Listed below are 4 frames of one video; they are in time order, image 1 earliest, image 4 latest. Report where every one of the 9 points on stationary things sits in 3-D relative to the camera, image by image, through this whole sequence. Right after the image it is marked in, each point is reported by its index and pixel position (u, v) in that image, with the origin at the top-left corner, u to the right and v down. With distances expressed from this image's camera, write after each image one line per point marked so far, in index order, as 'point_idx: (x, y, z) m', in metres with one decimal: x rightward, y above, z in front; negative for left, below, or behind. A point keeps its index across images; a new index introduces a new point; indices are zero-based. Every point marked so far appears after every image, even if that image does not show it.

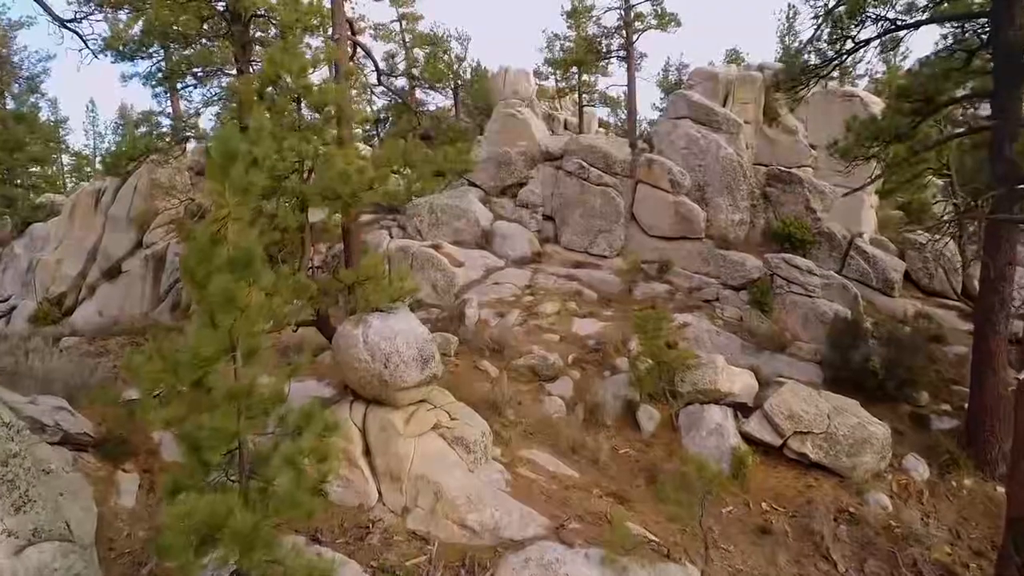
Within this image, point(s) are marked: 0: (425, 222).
0: (-2.0, +1.5, +15.1) m
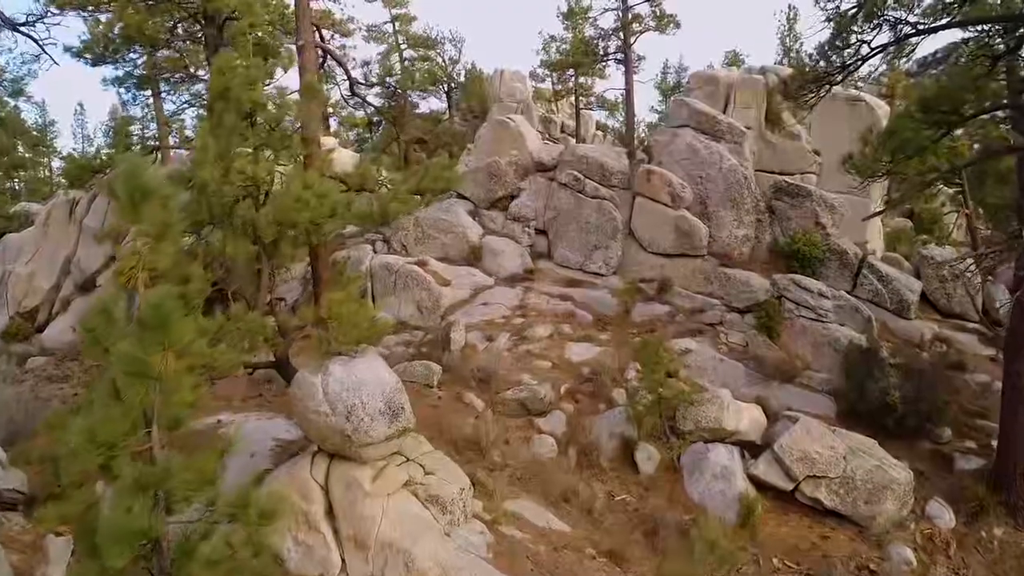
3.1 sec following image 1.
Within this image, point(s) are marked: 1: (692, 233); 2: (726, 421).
0: (-2.2, +1.1, +14.2) m
1: (+3.7, +1.1, +13.5) m
2: (+2.9, -1.8, +8.8) m
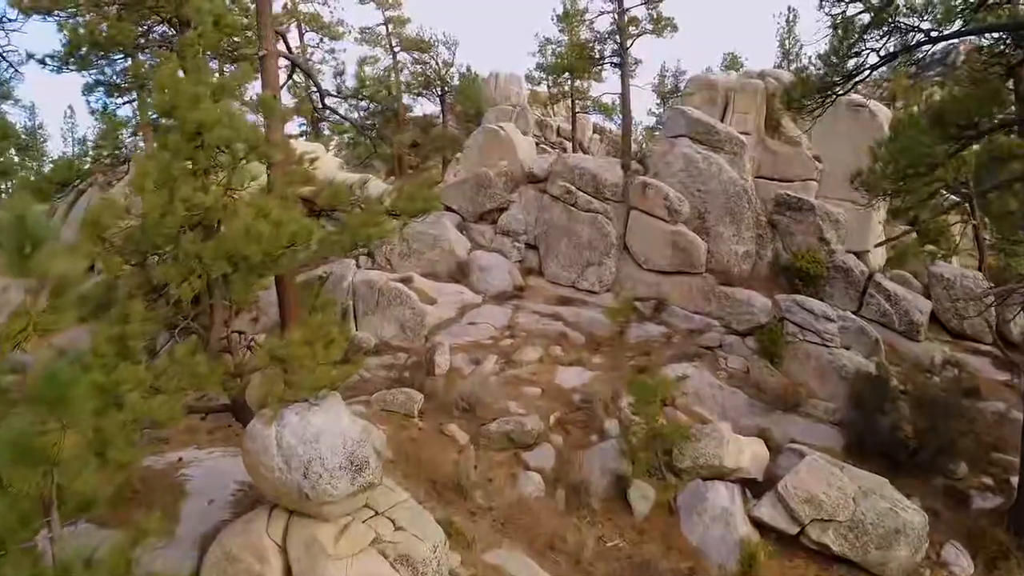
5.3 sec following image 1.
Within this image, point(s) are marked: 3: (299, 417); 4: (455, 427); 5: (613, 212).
0: (-2.4, +0.8, +13.6) m
1: (+3.5, +0.8, +12.9) m
2: (+2.7, -2.1, +8.2) m
3: (-1.8, -1.1, +5.6) m
4: (-0.8, -1.9, +9.0) m
5: (+2.1, +1.6, +13.6) m
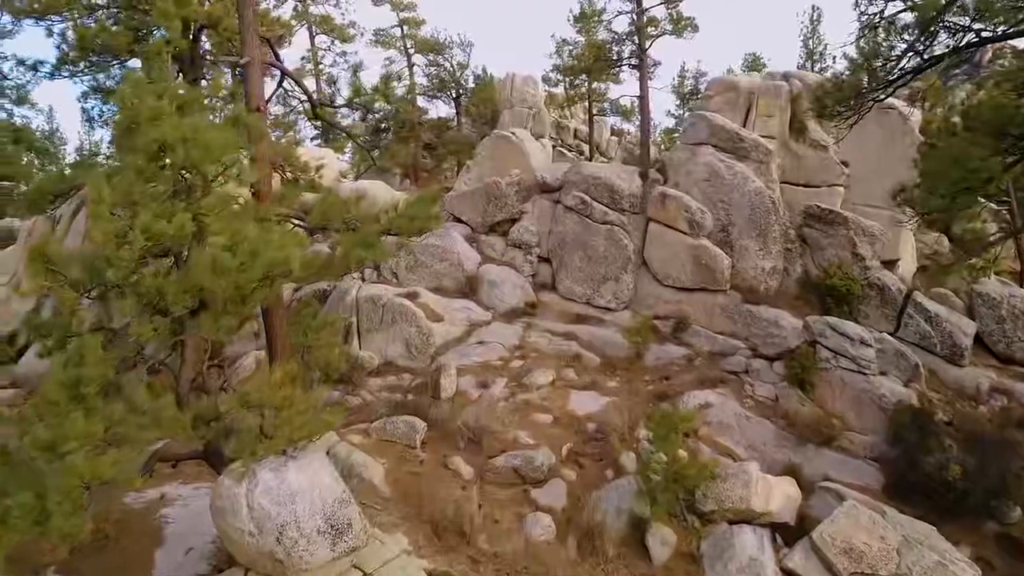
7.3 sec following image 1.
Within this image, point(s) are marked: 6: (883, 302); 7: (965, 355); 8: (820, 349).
0: (-2.2, +0.5, +13.0) m
1: (+3.7, +0.5, +12.2) m
2: (+2.8, -2.4, +7.5) m
3: (-1.8, -1.4, +5.0) m
4: (-0.7, -2.2, +8.4) m
5: (+2.3, +1.3, +12.9) m
6: (+6.6, -0.2, +11.7) m
7: (+7.4, -1.0, +10.8) m
8: (+4.8, -0.9, +10.3) m
